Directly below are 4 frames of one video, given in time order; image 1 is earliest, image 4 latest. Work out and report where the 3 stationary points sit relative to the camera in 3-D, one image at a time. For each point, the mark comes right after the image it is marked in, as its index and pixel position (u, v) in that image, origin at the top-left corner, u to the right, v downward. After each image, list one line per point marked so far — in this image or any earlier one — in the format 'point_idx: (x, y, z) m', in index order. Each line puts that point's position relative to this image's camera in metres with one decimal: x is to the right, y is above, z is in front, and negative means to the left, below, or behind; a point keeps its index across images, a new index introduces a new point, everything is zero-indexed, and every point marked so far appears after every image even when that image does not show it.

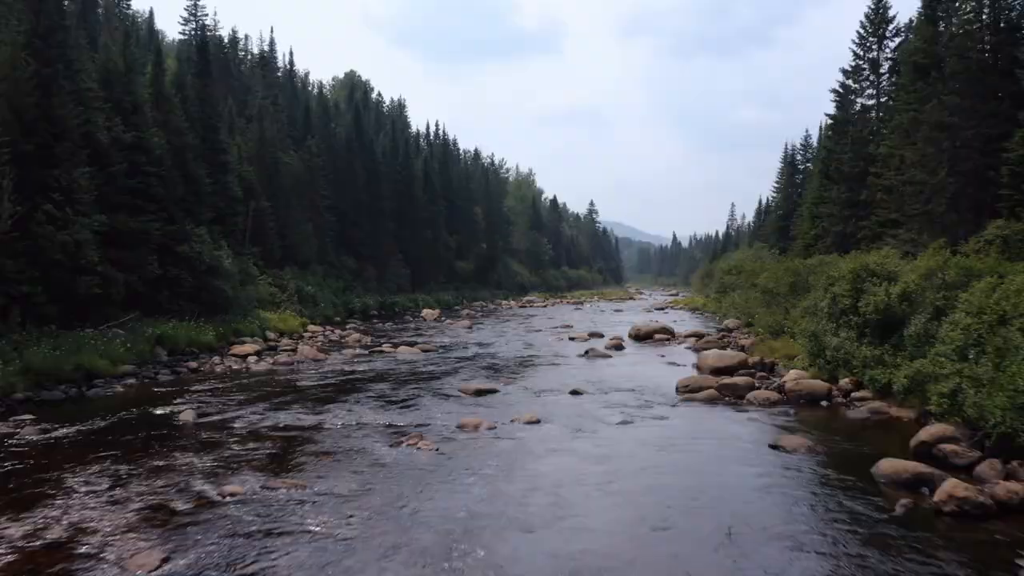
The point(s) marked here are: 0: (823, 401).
0: (+6.6, -2.4, +18.5) m
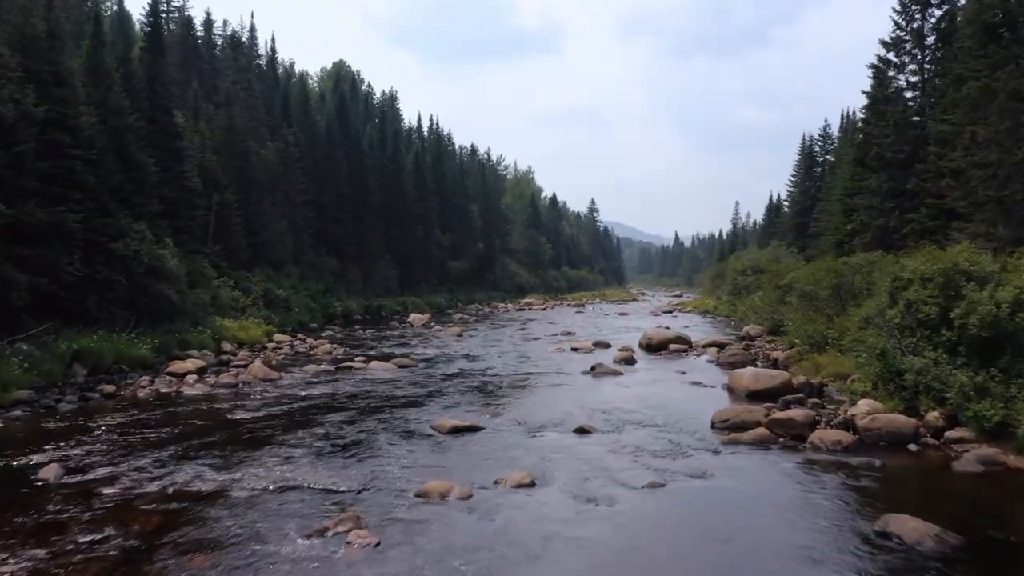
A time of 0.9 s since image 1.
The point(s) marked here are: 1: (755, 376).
0: (+6.4, -2.5, +14.0) m
1: (+5.4, -2.0, +19.6) m
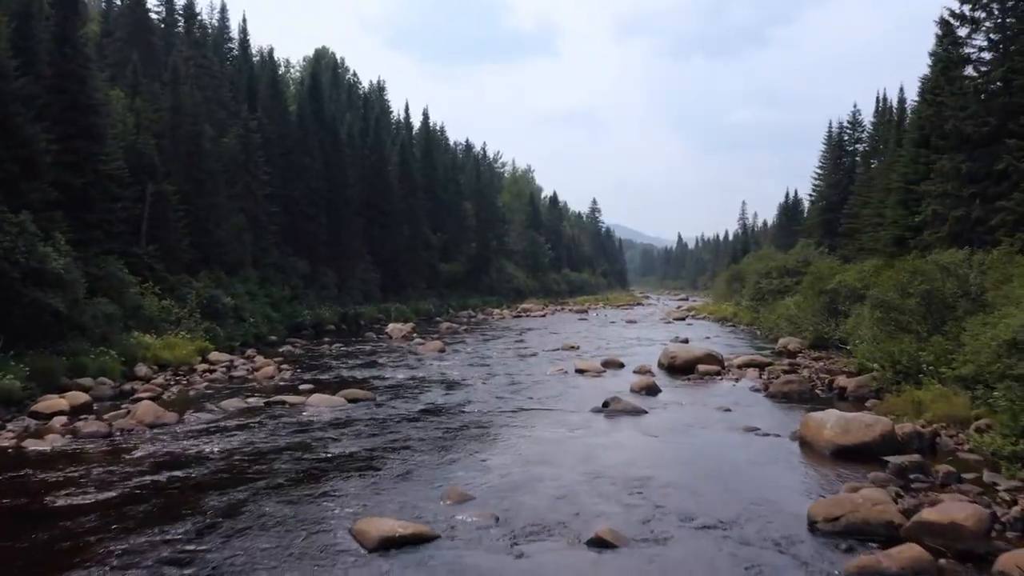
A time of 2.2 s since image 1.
0: (+6.1, -2.6, +8.1) m
1: (+5.1, -2.1, +13.7) m
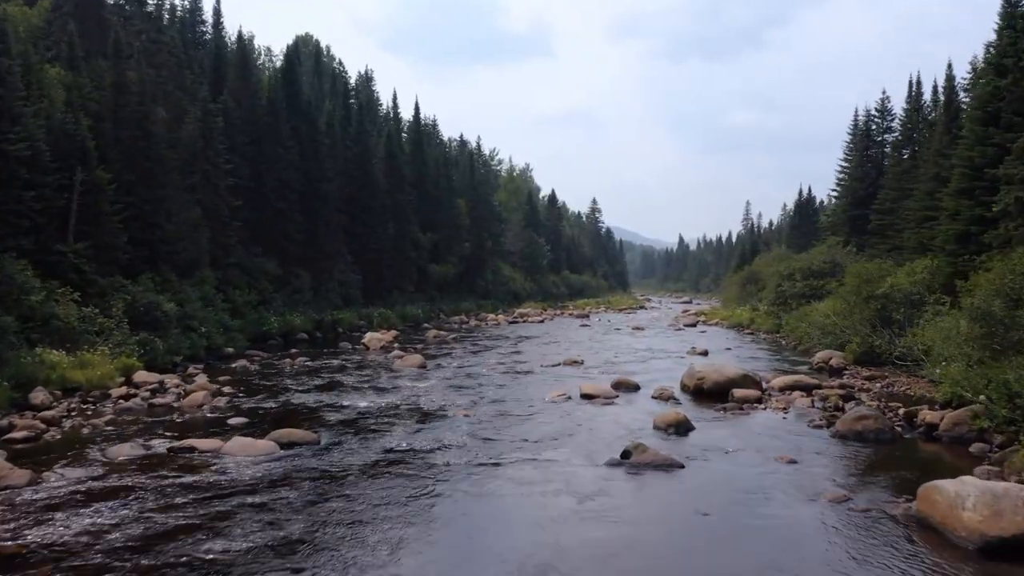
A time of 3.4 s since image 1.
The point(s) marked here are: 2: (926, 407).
0: (+5.9, -2.7, +3.5) m
1: (+4.9, -2.2, +9.1) m
2: (+7.7, -2.2, +16.5) m
